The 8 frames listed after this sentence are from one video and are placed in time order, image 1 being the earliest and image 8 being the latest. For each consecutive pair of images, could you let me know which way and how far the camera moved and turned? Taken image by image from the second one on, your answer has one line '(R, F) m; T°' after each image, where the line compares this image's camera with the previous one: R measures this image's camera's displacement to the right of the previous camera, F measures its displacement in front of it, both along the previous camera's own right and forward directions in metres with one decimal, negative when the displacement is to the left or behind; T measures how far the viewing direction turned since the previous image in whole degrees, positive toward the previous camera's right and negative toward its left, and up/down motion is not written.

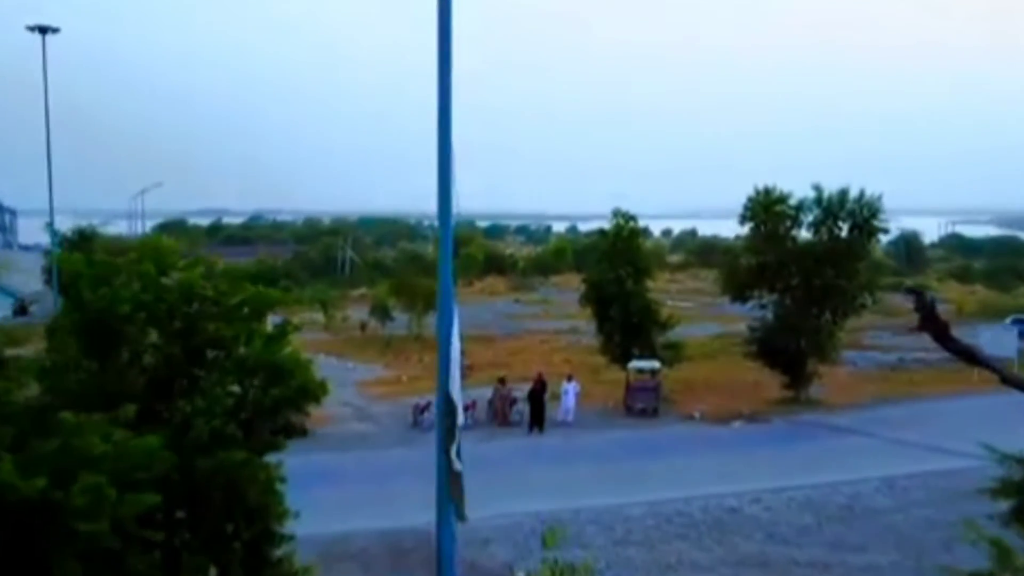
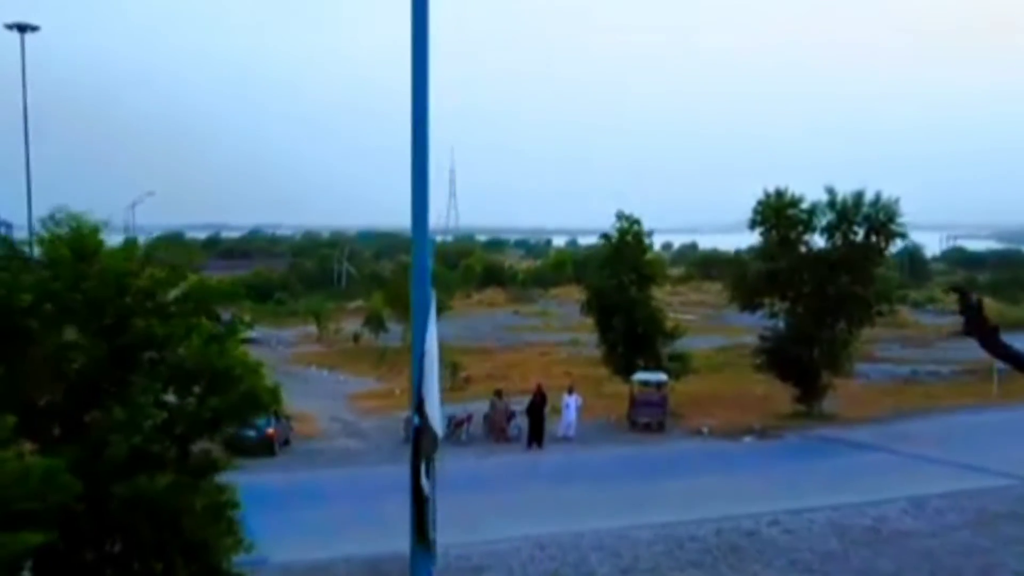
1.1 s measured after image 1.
(0.0, +1.8) m; 0°
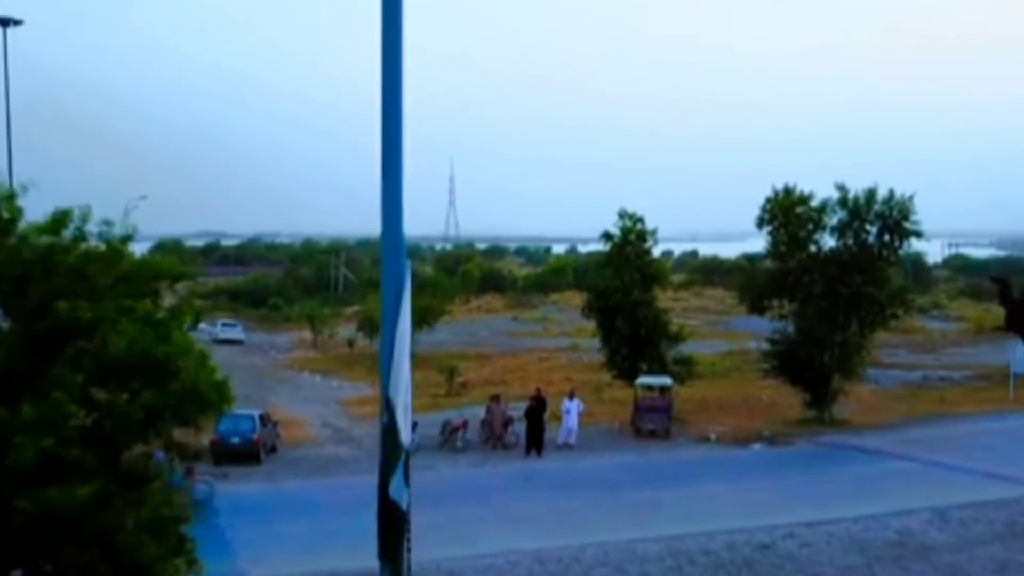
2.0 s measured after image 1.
(0.0, +1.3) m; 0°
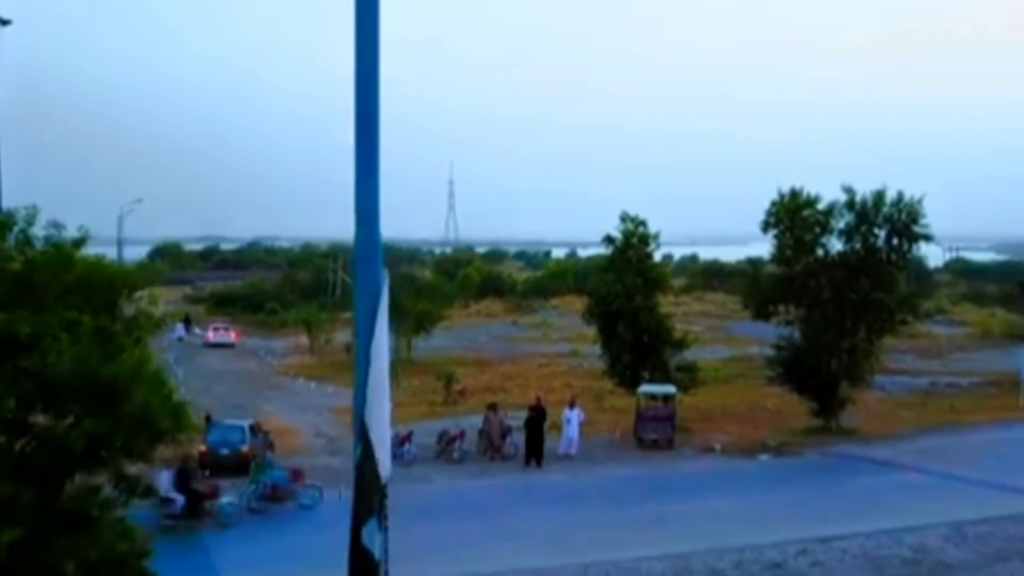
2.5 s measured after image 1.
(0.0, +0.8) m; 0°
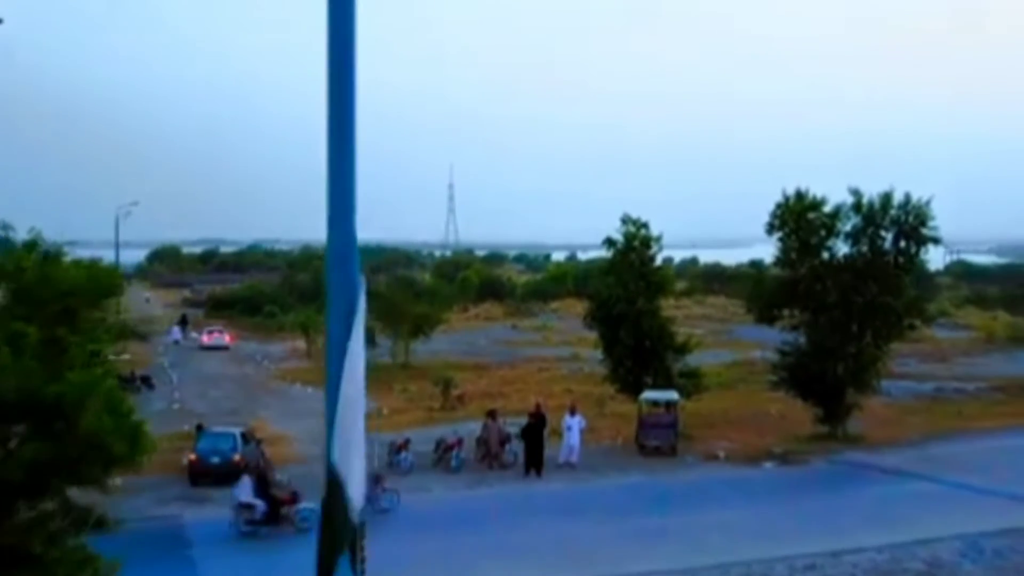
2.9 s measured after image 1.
(0.0, +0.7) m; 0°
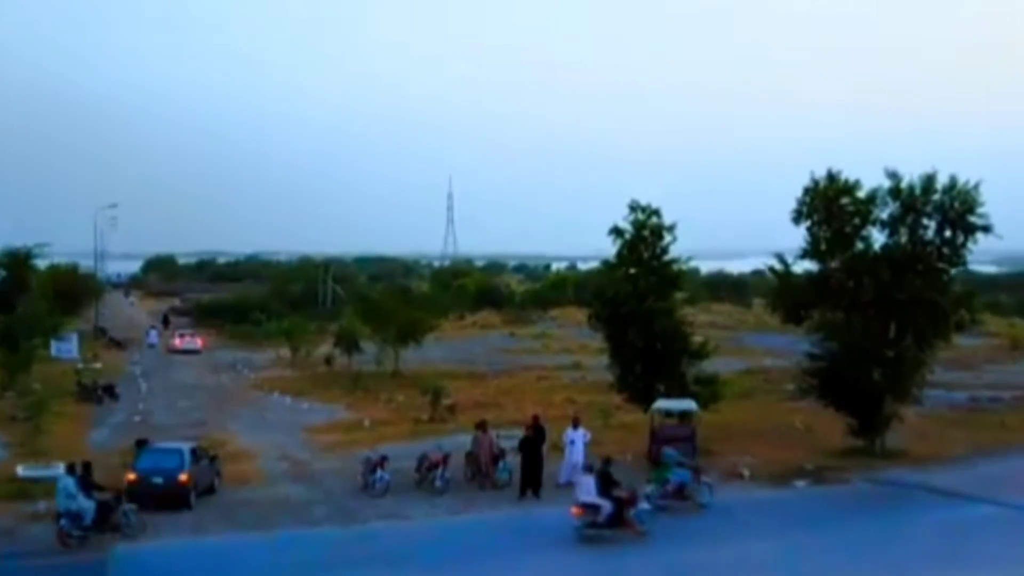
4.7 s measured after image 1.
(+0.1, +3.5) m; 0°
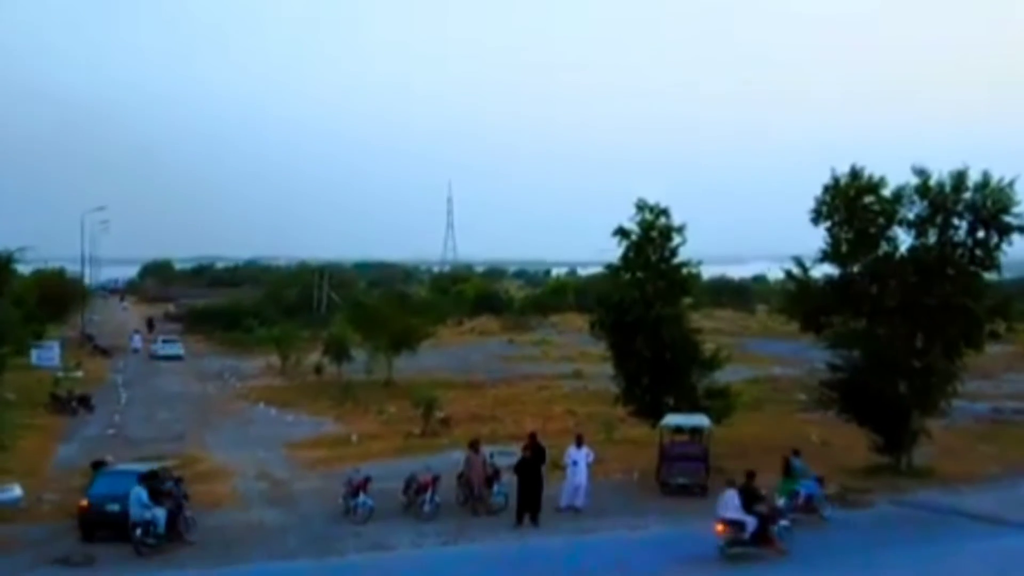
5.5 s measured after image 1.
(+0.1, +2.0) m; 0°
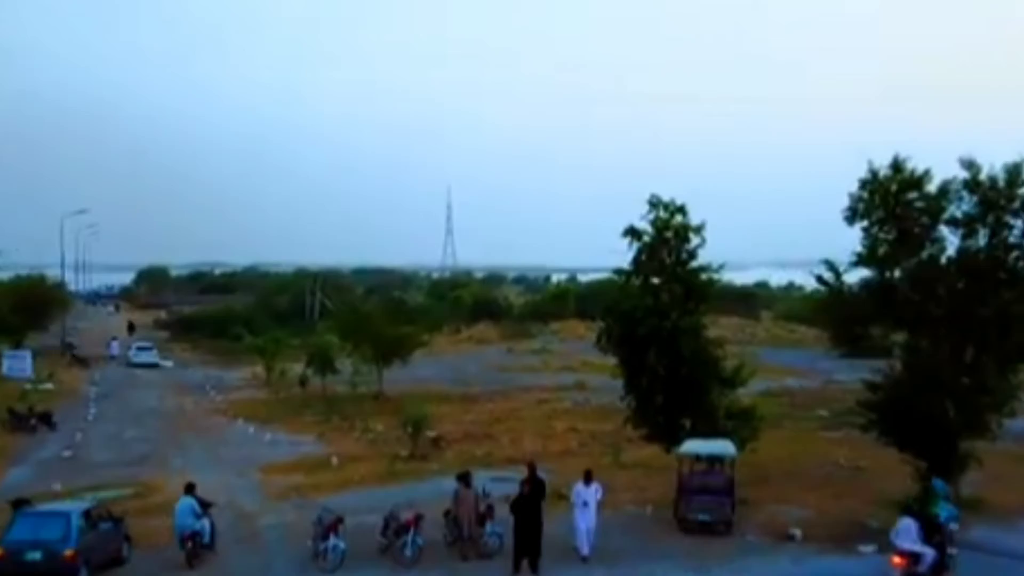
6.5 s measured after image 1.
(+0.1, +2.9) m; 0°
